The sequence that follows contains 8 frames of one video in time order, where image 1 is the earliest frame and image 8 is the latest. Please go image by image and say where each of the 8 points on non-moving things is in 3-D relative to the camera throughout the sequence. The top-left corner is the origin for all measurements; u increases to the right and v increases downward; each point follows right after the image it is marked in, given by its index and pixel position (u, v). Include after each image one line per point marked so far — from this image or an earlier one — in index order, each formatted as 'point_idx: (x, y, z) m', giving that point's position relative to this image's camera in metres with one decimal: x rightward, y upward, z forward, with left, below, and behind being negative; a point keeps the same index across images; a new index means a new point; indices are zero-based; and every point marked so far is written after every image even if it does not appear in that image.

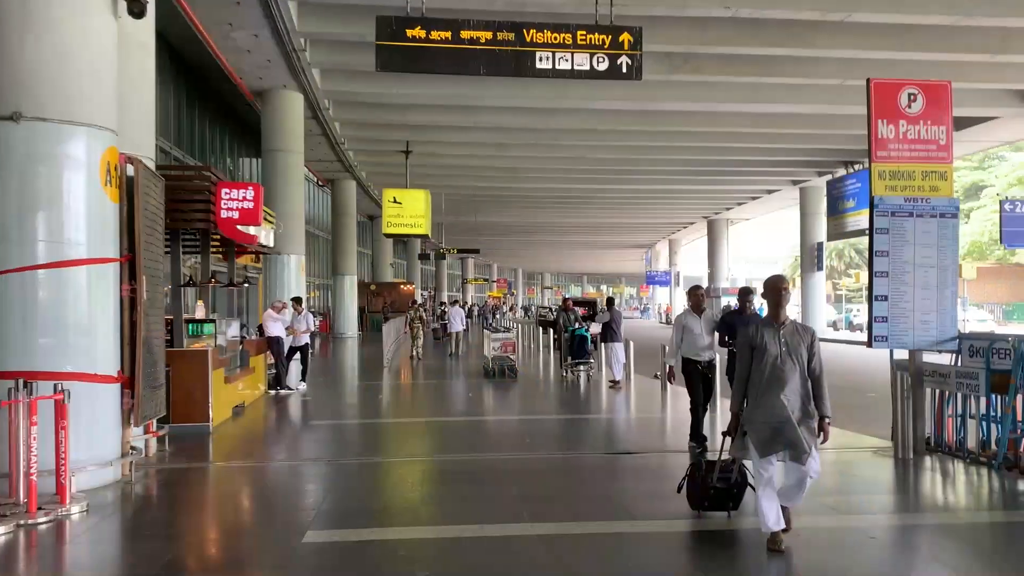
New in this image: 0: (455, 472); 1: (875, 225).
0: (-0.5, -1.7, +6.5) m
1: (+3.3, +0.6, +6.4) m
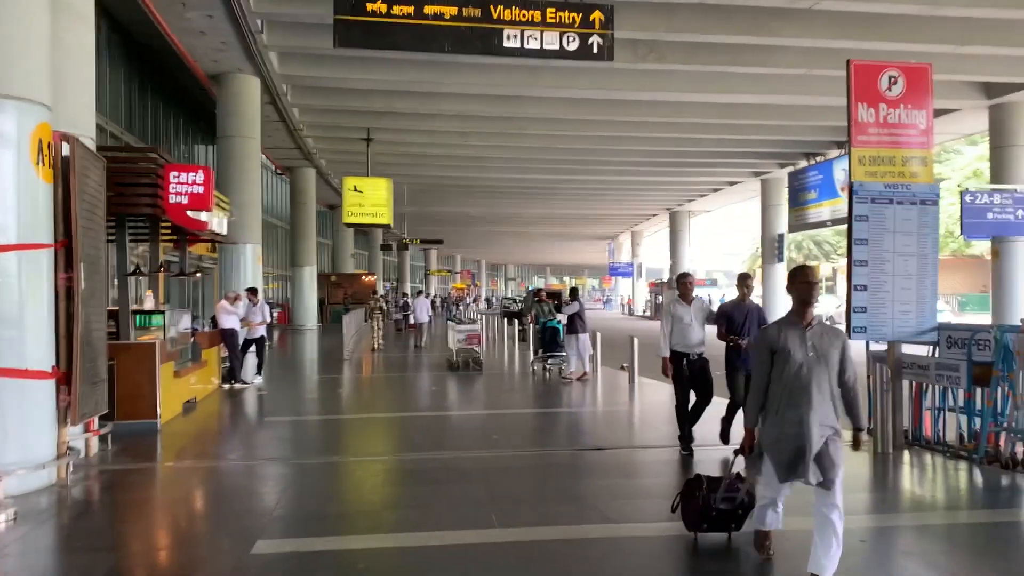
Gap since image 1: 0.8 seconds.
0: (-0.8, -1.6, +6.2) m
1: (+3.0, +0.7, +6.2) m
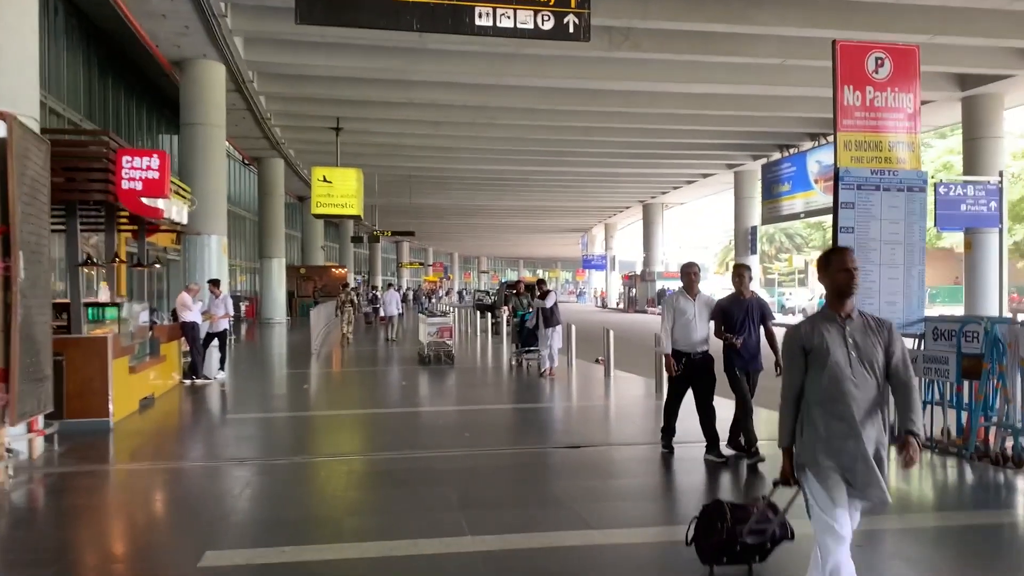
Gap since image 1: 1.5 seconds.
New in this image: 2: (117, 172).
0: (-1.0, -1.6, +5.8) m
1: (+2.8, +0.8, +6.0) m
2: (-4.6, +1.4, +8.2) m
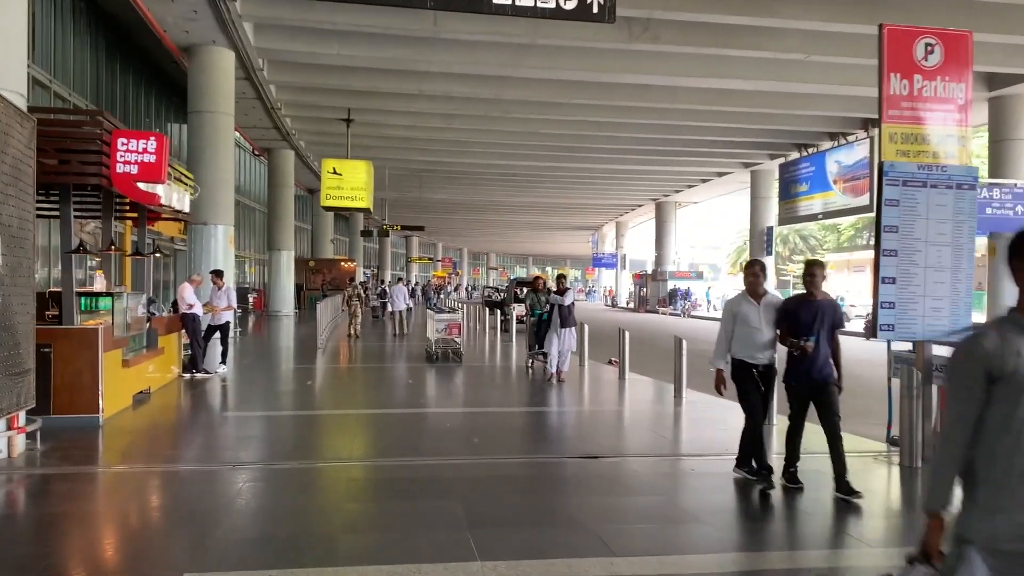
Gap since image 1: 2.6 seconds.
0: (-0.9, -1.5, +5.4) m
1: (+2.9, +0.7, +5.6) m
2: (-4.5, +1.5, +7.9) m
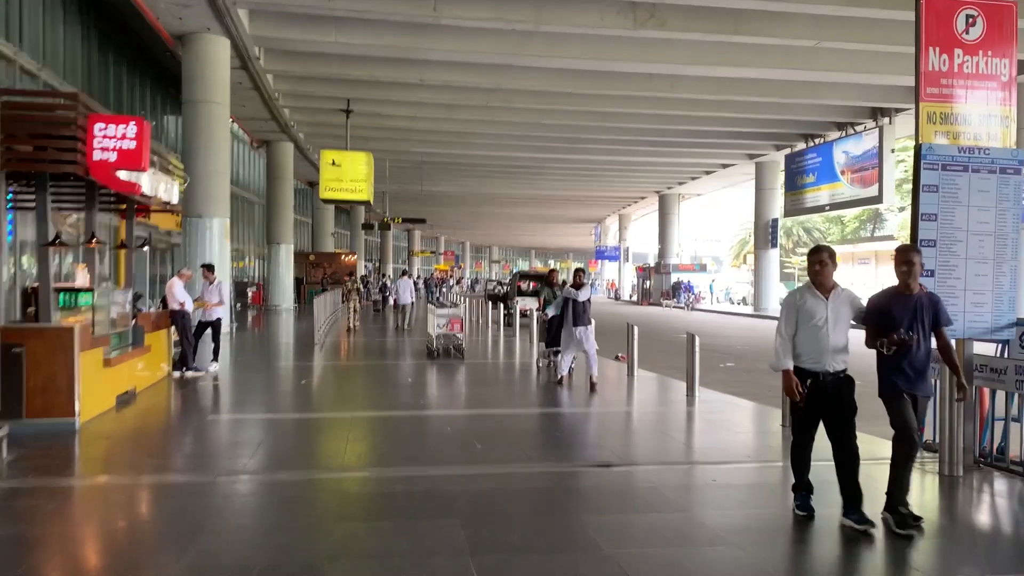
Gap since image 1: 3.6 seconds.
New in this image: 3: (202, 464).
0: (-0.9, -1.5, +5.0) m
1: (+3.0, +0.8, +5.1) m
2: (-4.4, +1.5, +7.4) m
3: (-2.8, -1.6, +6.3) m
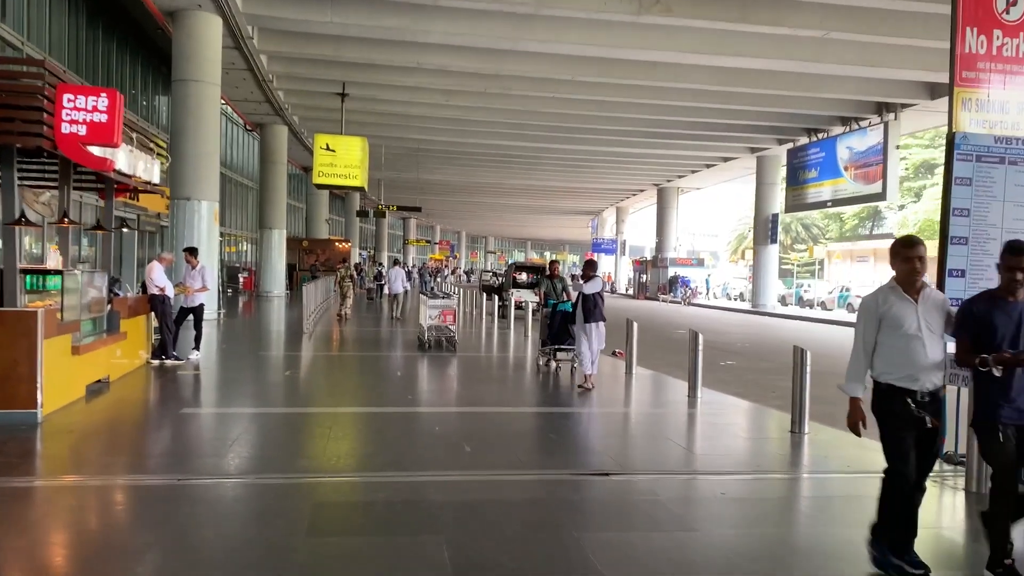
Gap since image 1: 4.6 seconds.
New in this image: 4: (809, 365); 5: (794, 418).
0: (-1.0, -1.4, +4.6) m
1: (+3.0, +0.8, +4.7) m
2: (-4.4, +1.7, +7.0) m
3: (-2.8, -1.4, +5.9) m
4: (+3.0, -0.8, +7.1) m
5: (+2.9, -1.3, +7.2) m
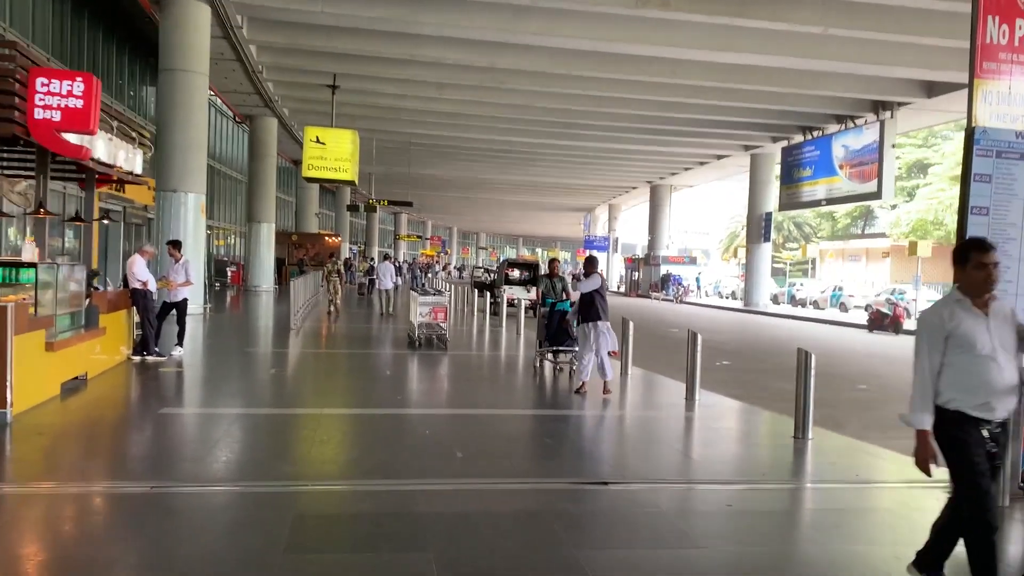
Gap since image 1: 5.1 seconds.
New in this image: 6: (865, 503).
0: (-1.0, -1.4, +4.4) m
1: (+2.9, +0.8, +4.5) m
2: (-4.5, +1.8, +6.6) m
3: (-2.9, -1.4, +5.6) m
4: (+2.9, -0.8, +6.9) m
5: (+2.8, -1.3, +6.9) m
6: (+2.5, -1.5, +5.0) m
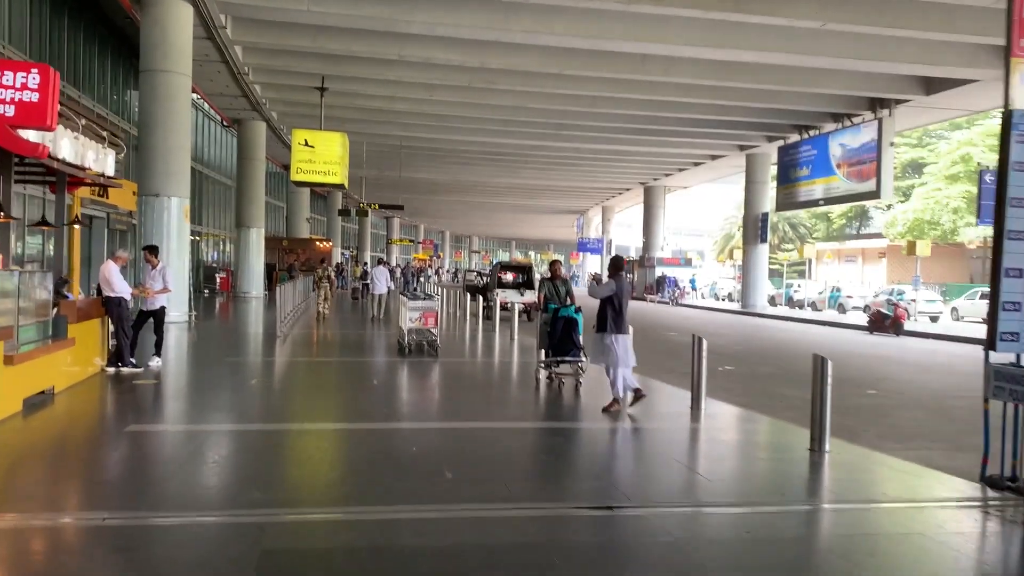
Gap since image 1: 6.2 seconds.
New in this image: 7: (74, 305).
0: (-1.0, -1.4, +3.9) m
1: (+2.9, +0.8, +4.1) m
2: (-4.6, +1.7, +6.2) m
3: (-2.9, -1.5, +5.1) m
4: (+2.9, -0.8, +6.4) m
5: (+2.8, -1.3, +6.5) m
6: (+2.5, -1.5, +4.6) m
7: (-5.3, -0.2, +8.6) m
